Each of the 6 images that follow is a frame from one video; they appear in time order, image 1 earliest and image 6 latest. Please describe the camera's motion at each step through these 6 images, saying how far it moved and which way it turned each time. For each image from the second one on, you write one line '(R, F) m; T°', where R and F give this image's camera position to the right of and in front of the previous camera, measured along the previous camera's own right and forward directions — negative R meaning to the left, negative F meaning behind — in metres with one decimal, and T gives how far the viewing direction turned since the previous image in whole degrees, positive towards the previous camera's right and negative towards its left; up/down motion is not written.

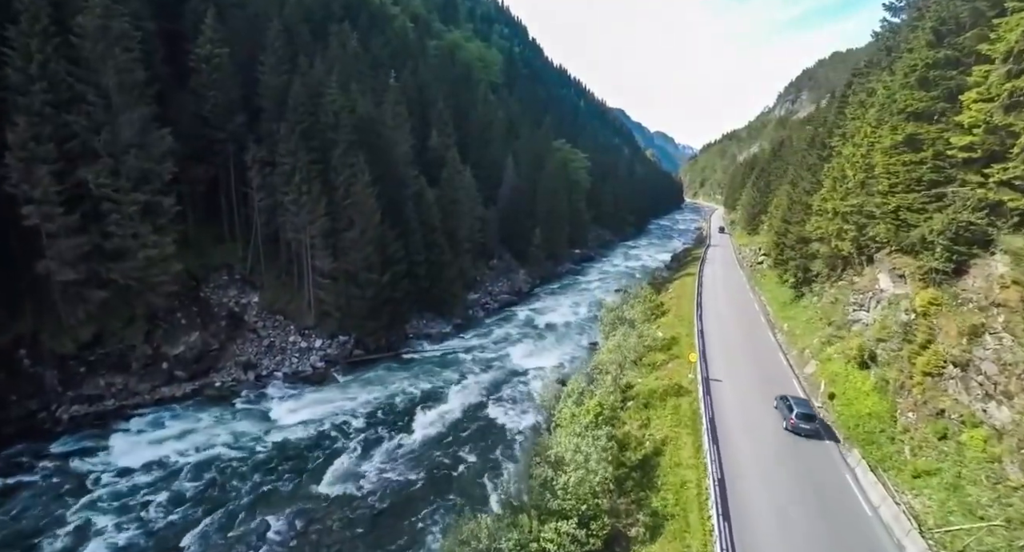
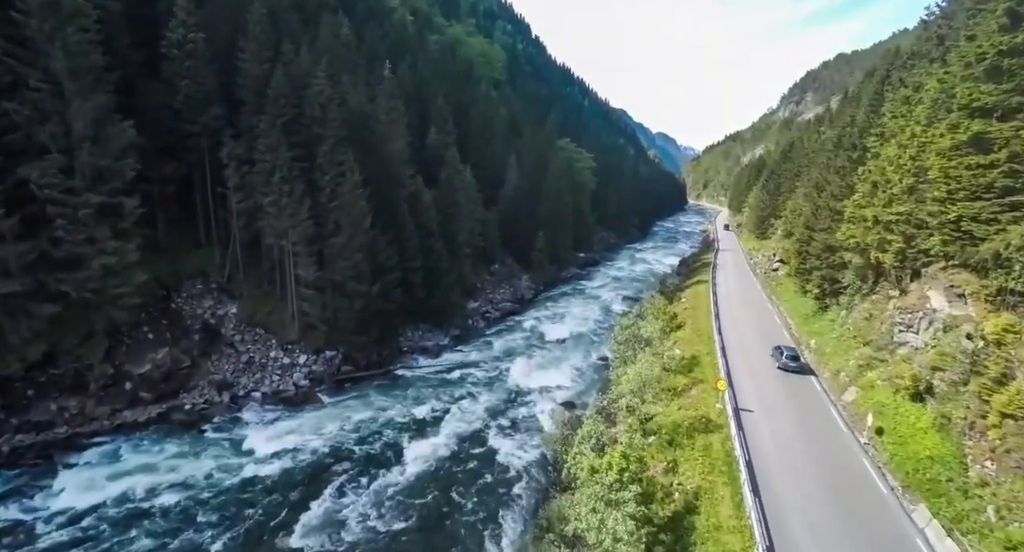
(-0.2, +2.7) m; 0°
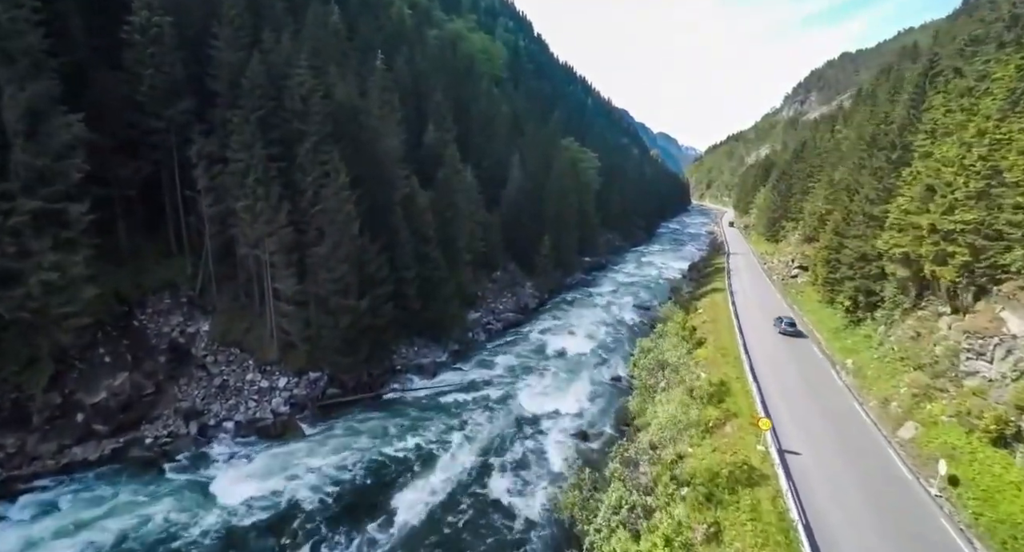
(-0.3, +3.0) m; 0°
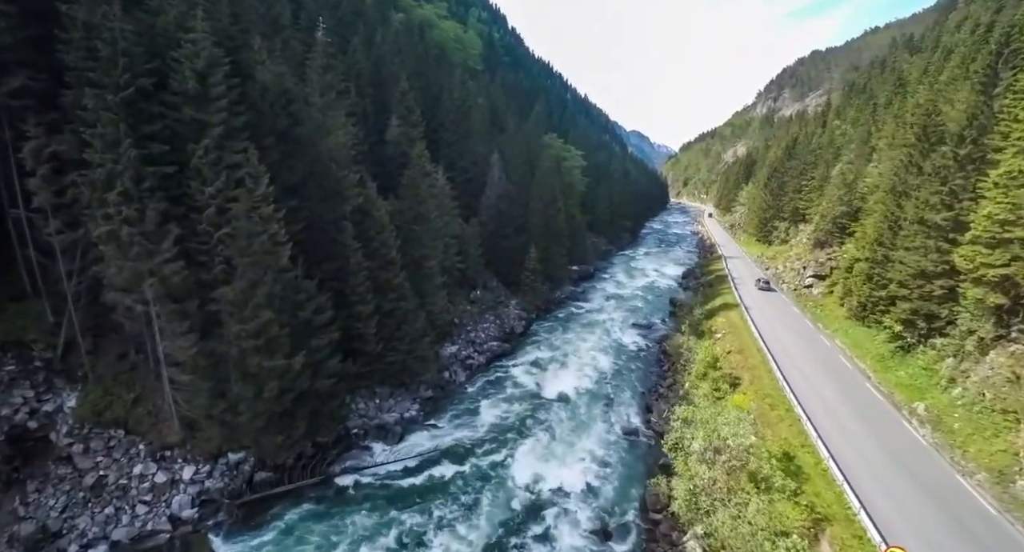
(-0.5, +6.5) m; +3°
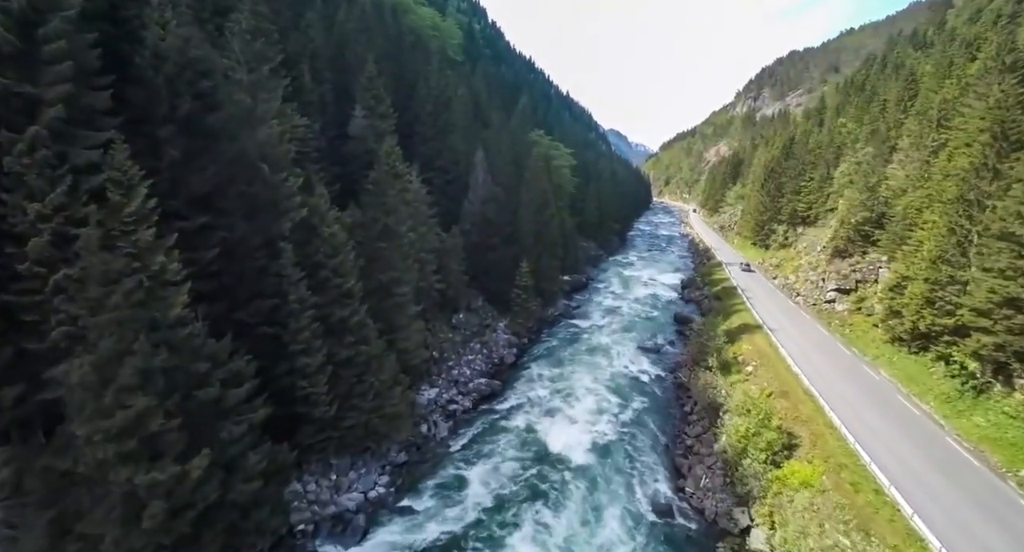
(-0.8, +5.8) m; +3°
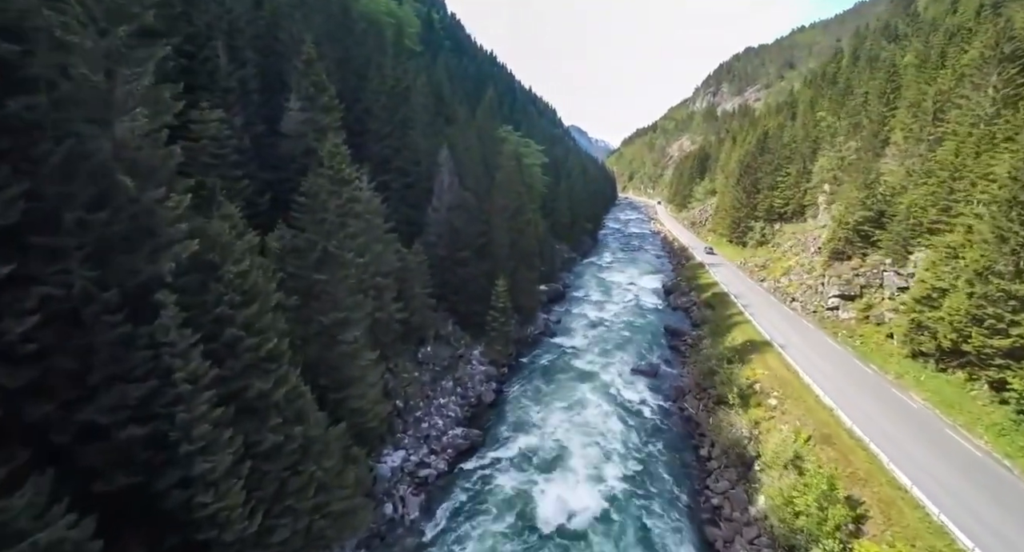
(-0.7, +5.1) m; +4°
